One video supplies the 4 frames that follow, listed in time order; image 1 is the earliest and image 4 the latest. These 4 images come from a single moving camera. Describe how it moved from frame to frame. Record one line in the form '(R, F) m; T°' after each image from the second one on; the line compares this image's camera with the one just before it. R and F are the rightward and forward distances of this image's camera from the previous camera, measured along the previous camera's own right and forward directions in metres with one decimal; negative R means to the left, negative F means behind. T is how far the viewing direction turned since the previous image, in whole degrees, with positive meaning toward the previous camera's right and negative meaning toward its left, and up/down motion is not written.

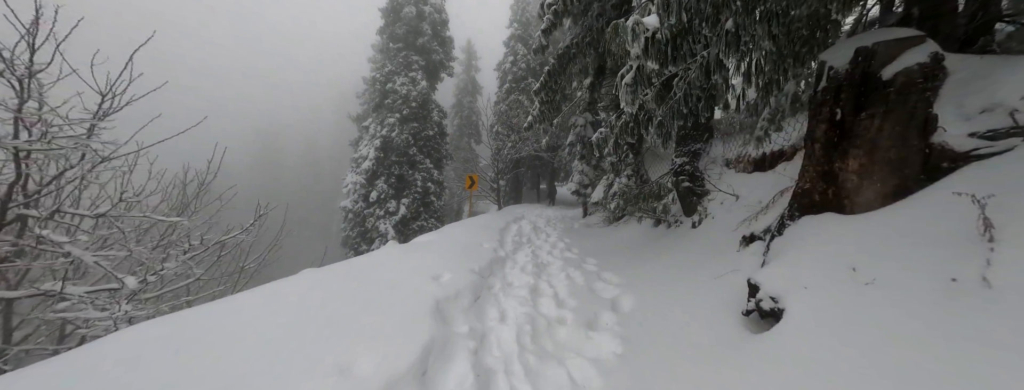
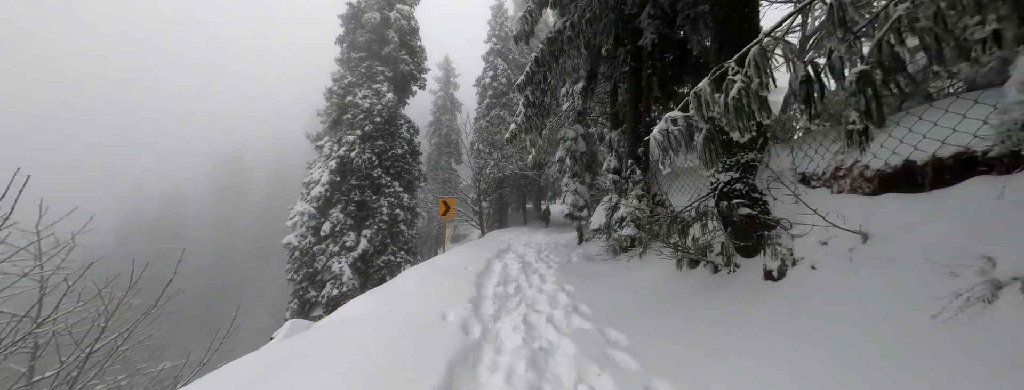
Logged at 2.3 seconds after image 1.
(+0.1, +1.7) m; +3°
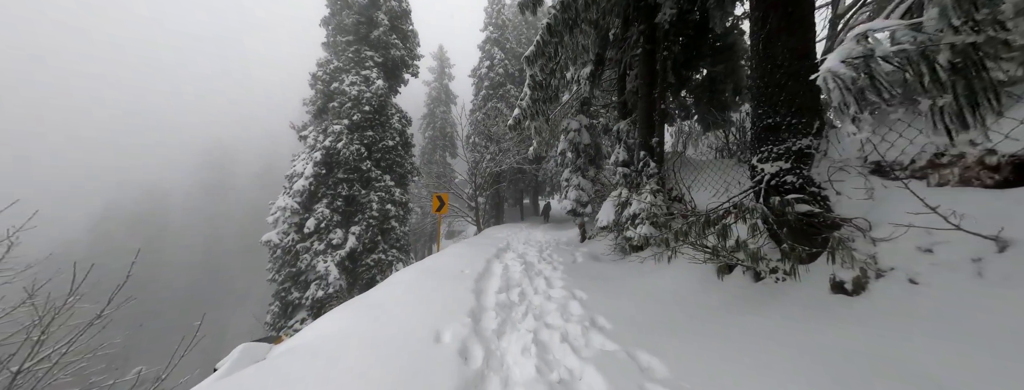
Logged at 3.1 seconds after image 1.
(-0.1, +0.6) m; +1°
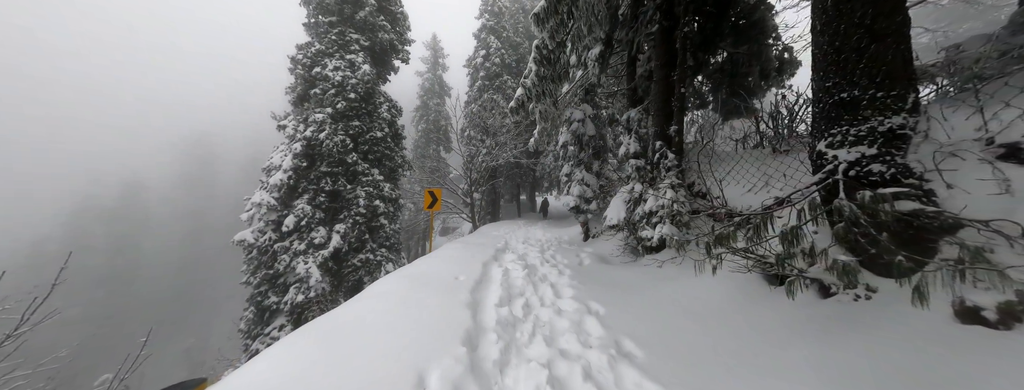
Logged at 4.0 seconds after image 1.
(-0.1, +0.7) m; +1°
